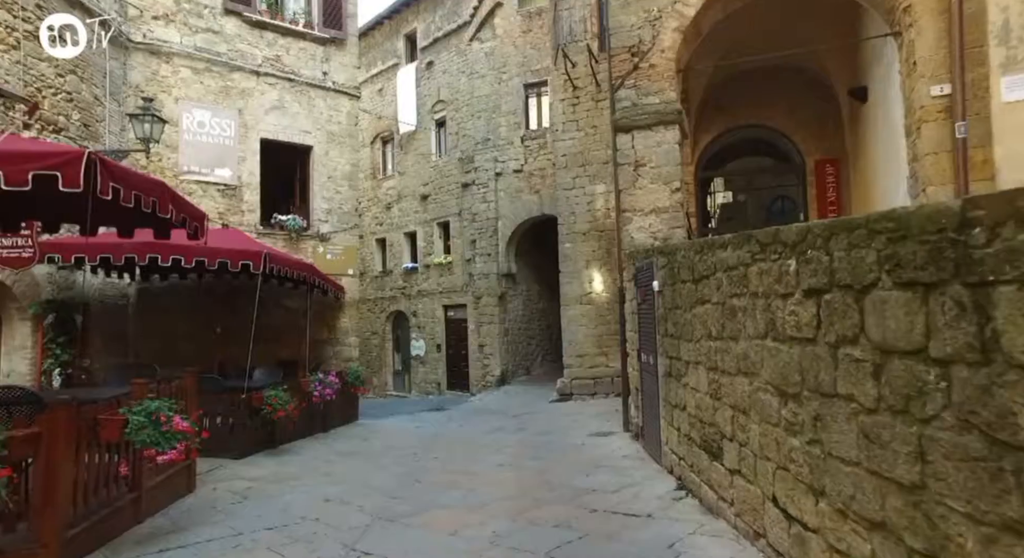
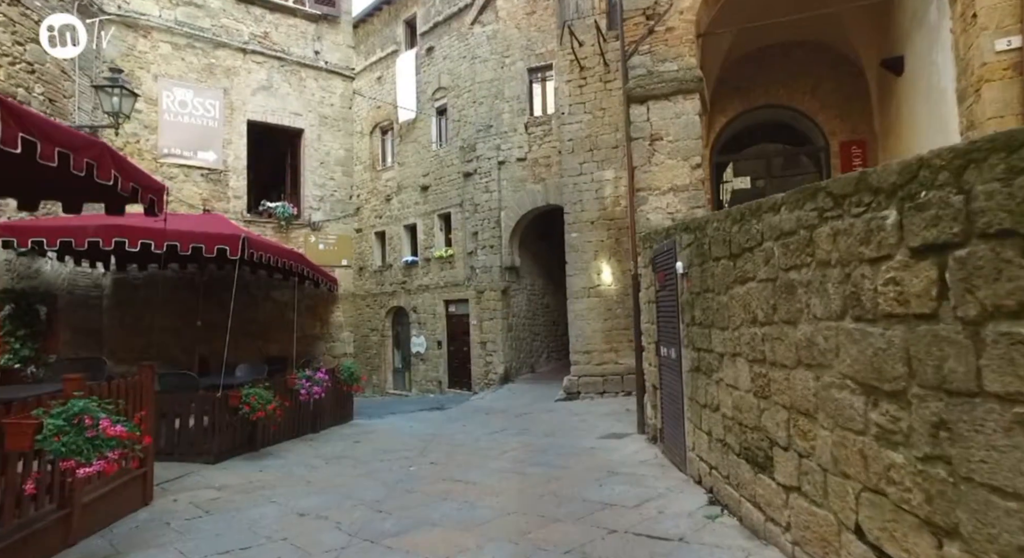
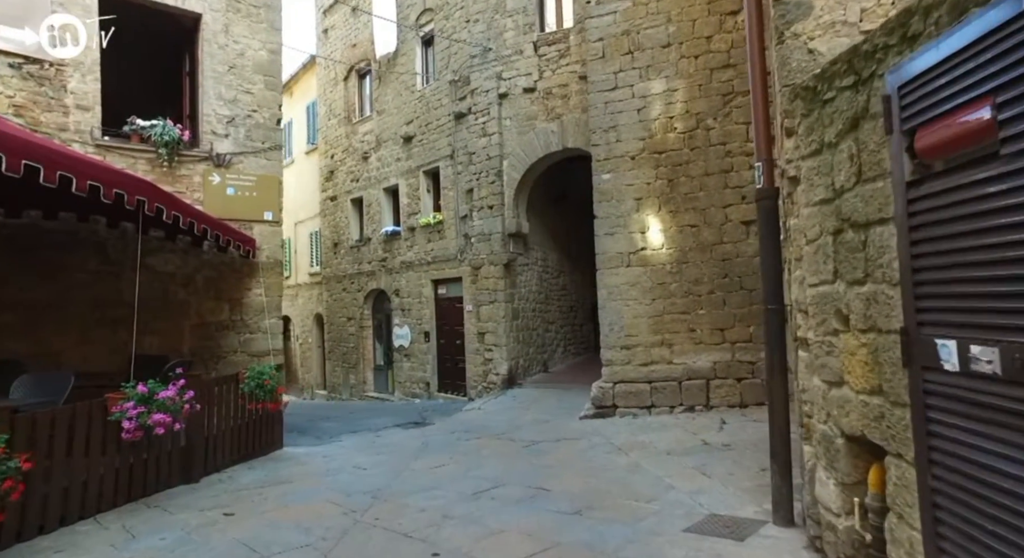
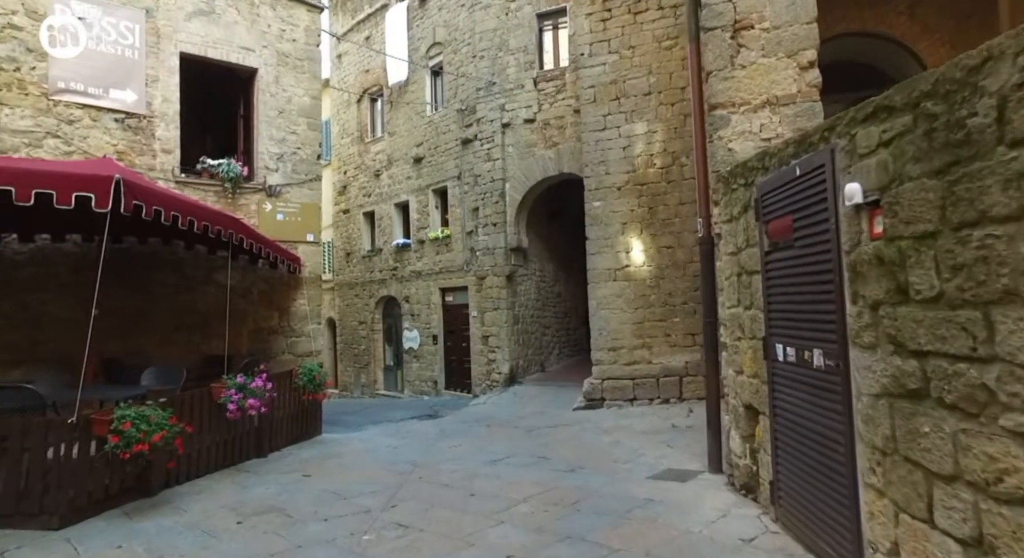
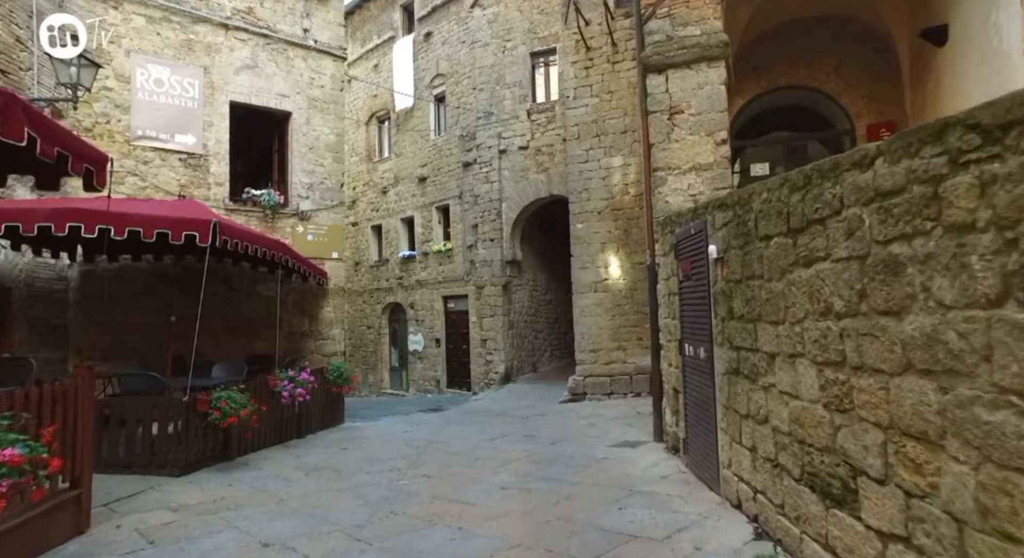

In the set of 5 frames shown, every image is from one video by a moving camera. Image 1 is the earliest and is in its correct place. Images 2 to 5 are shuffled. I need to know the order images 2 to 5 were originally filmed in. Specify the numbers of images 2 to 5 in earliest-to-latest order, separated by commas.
2, 5, 4, 3
